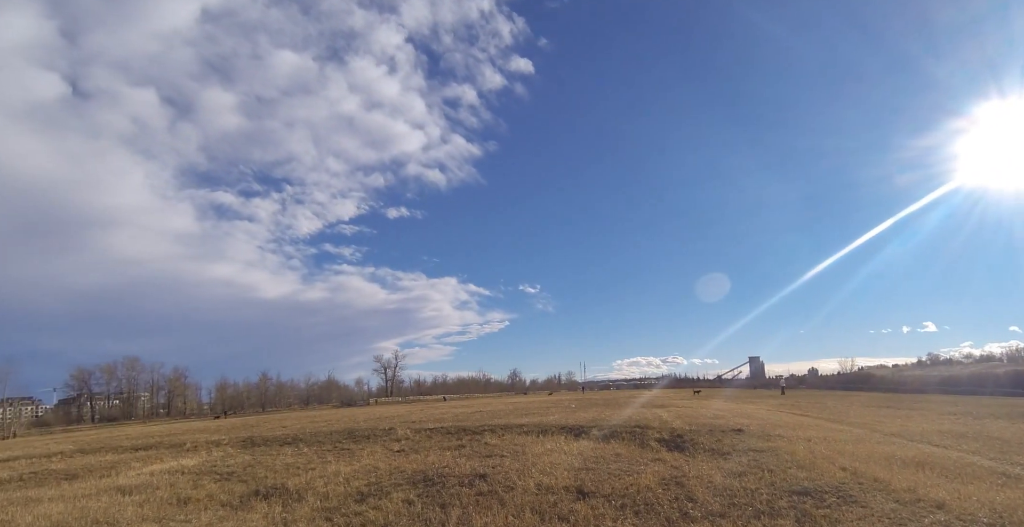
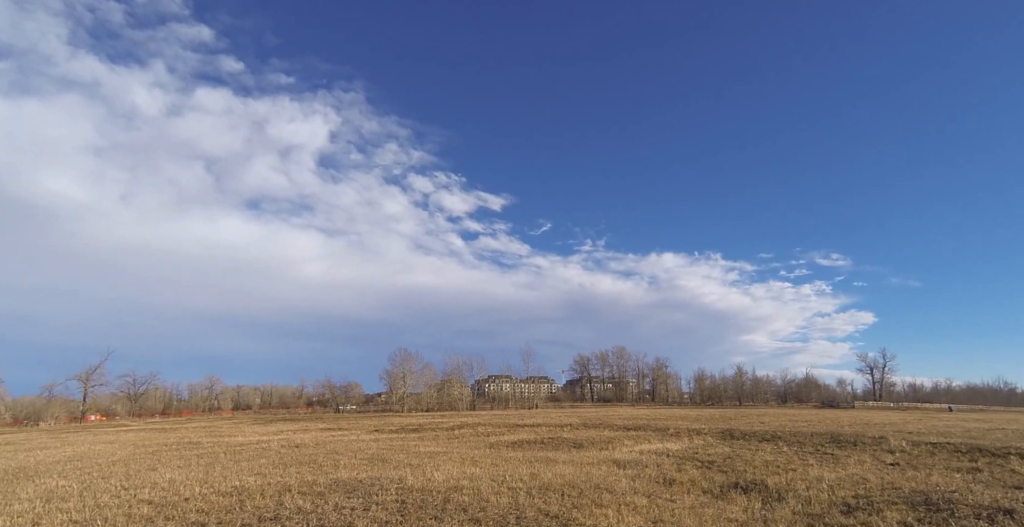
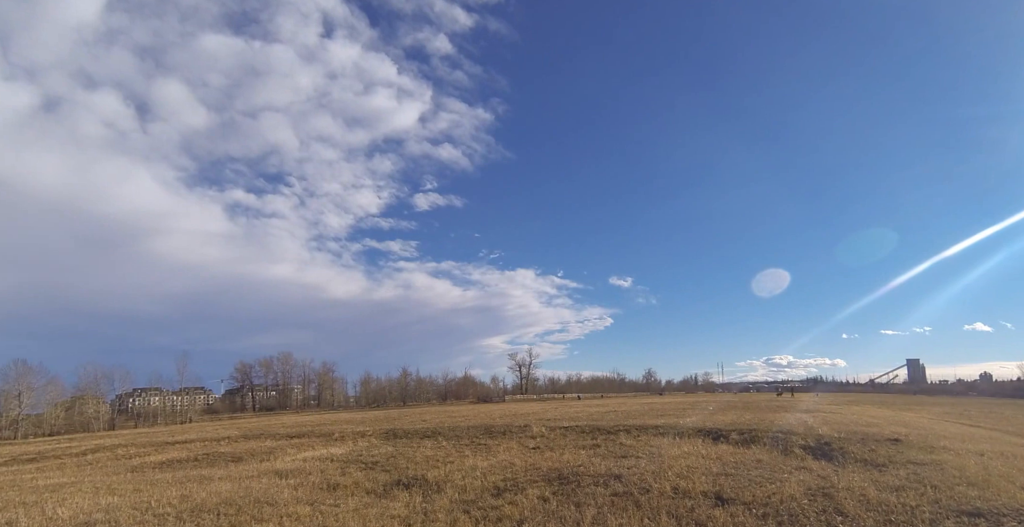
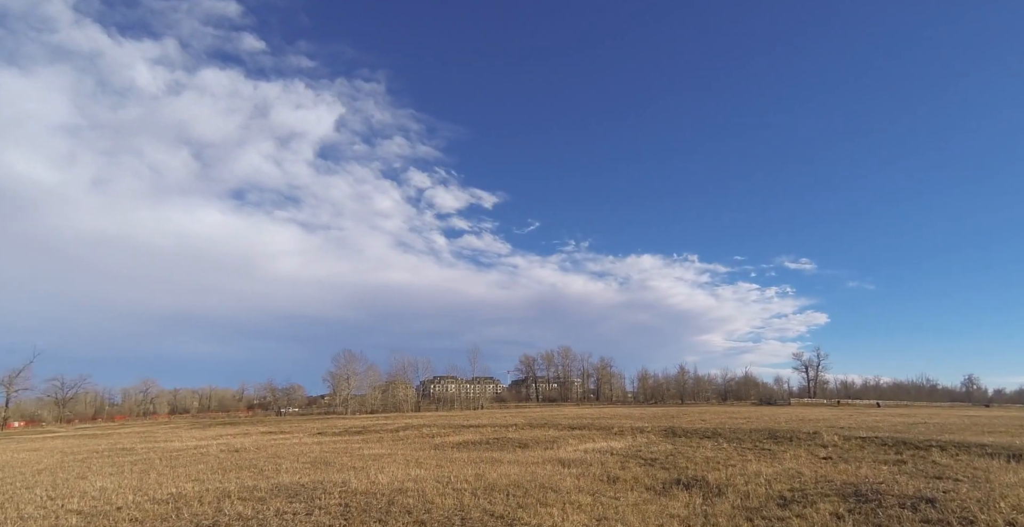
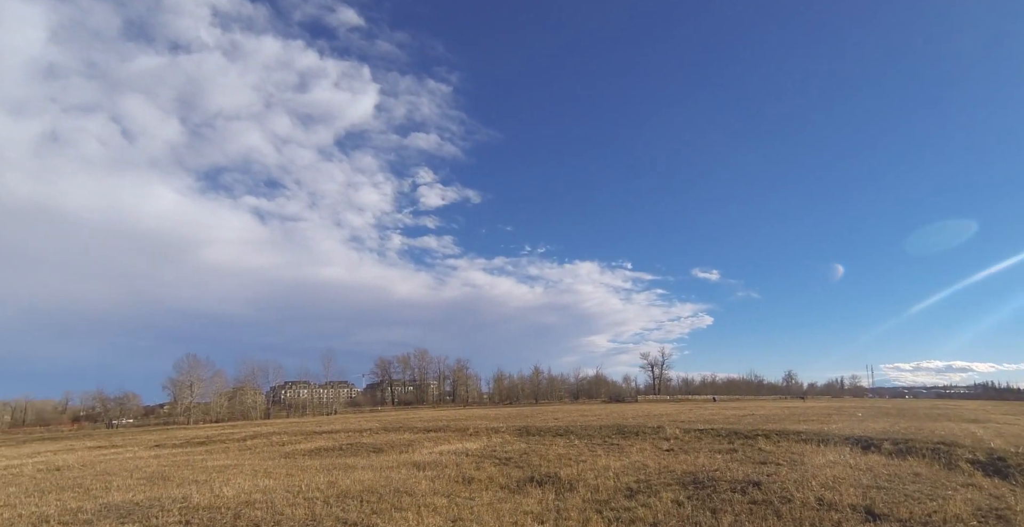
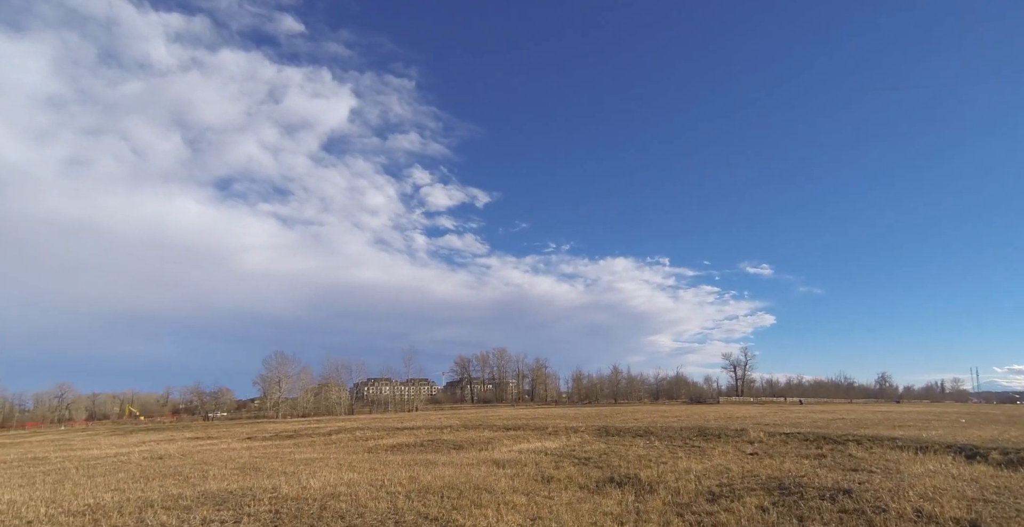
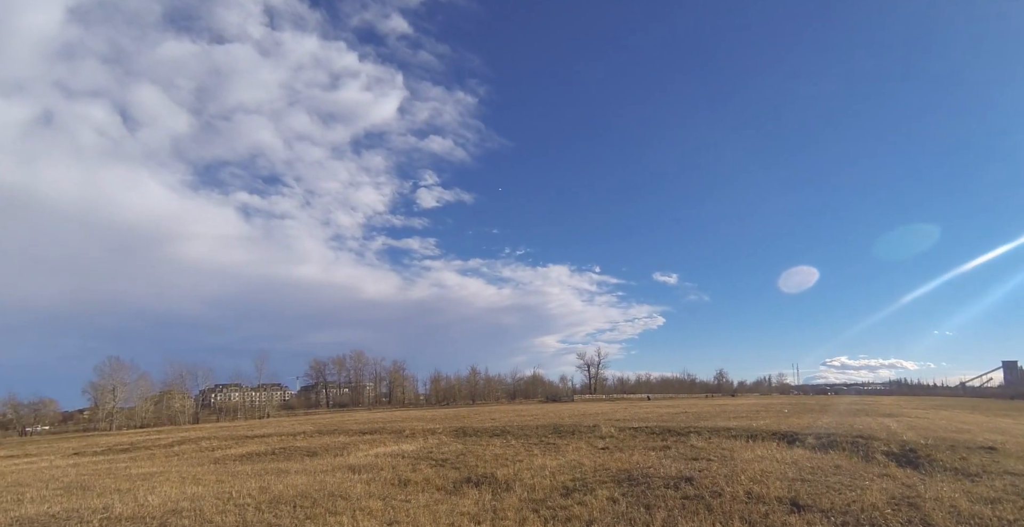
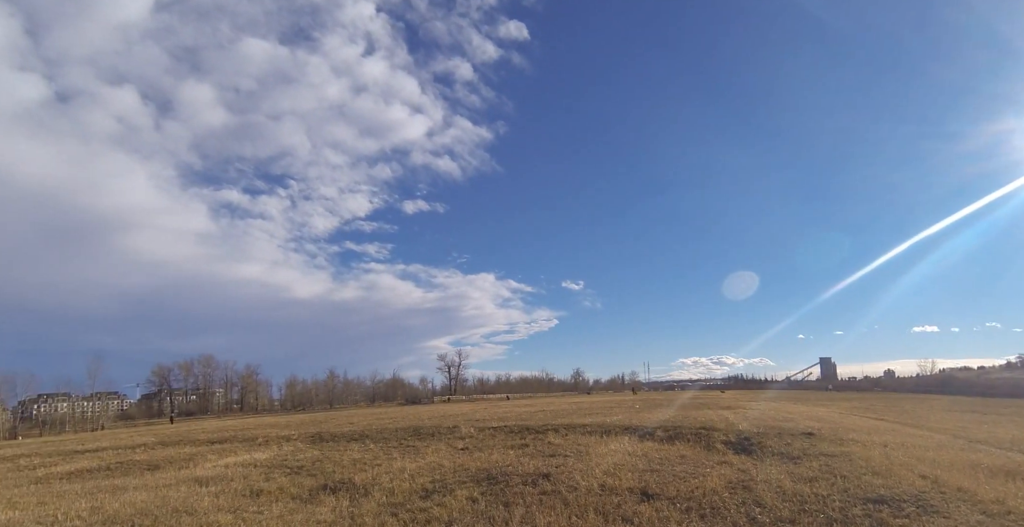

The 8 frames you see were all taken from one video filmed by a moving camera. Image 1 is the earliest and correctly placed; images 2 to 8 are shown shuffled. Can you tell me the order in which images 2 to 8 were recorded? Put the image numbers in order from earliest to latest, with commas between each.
8, 3, 7, 5, 6, 4, 2
